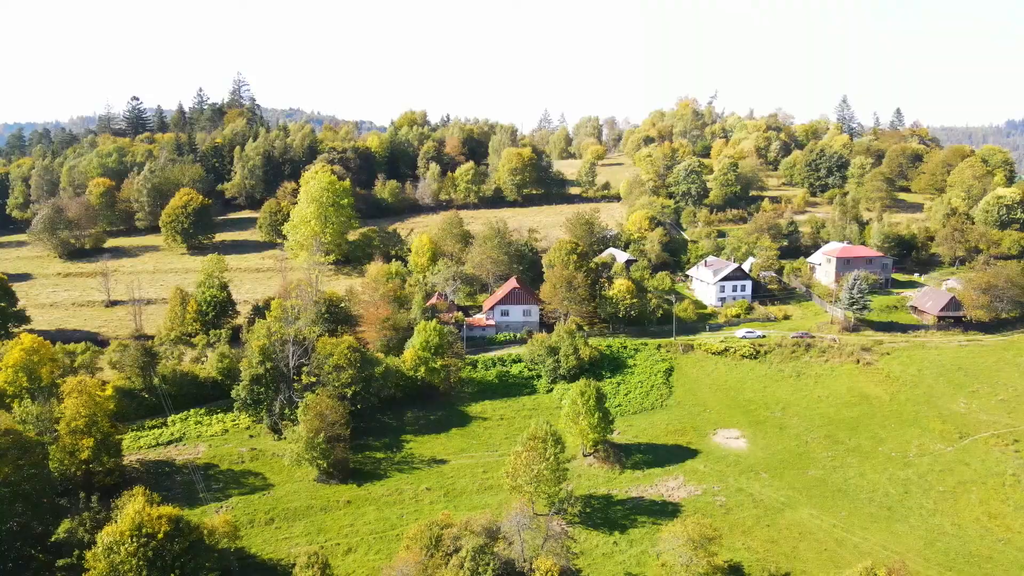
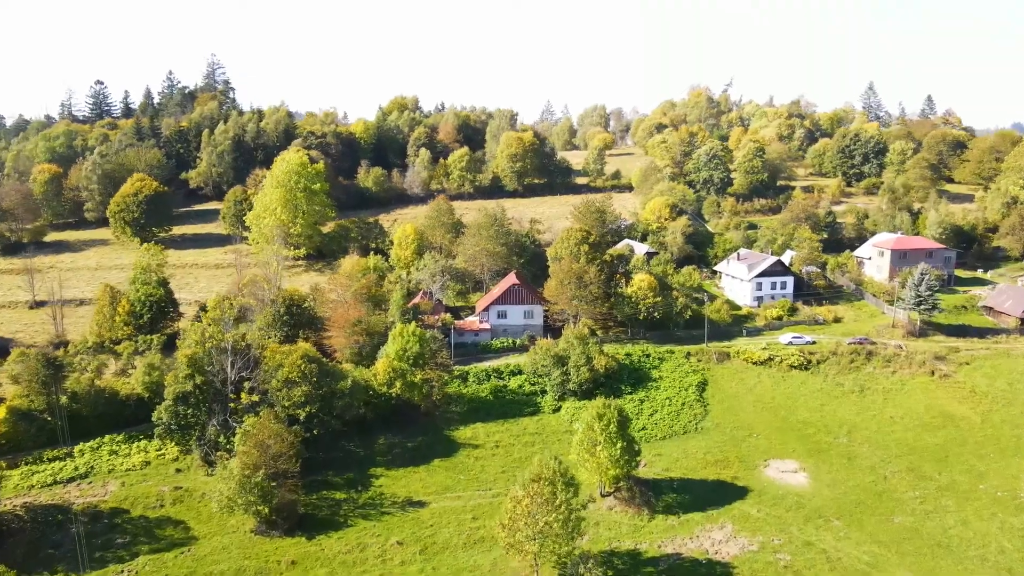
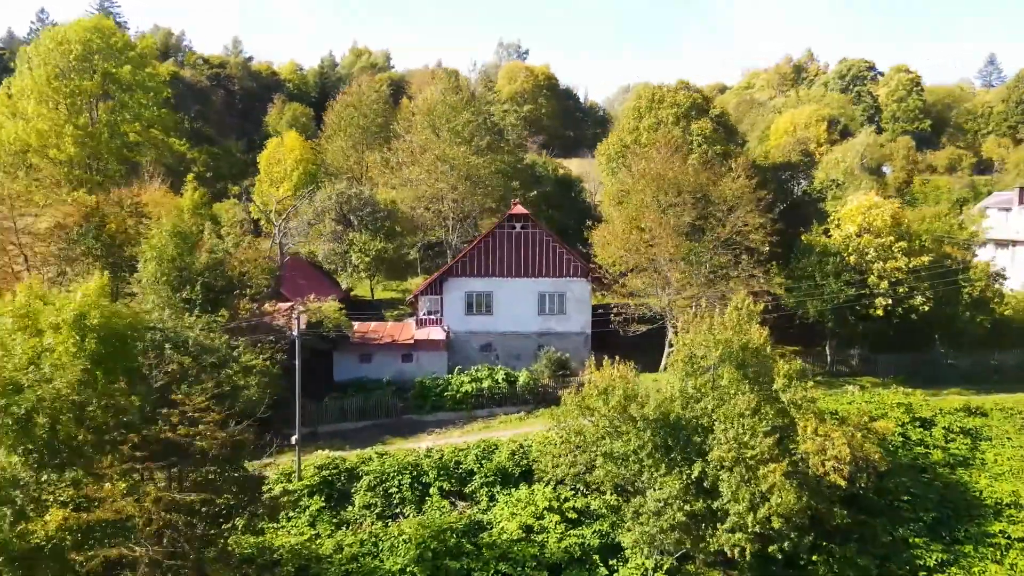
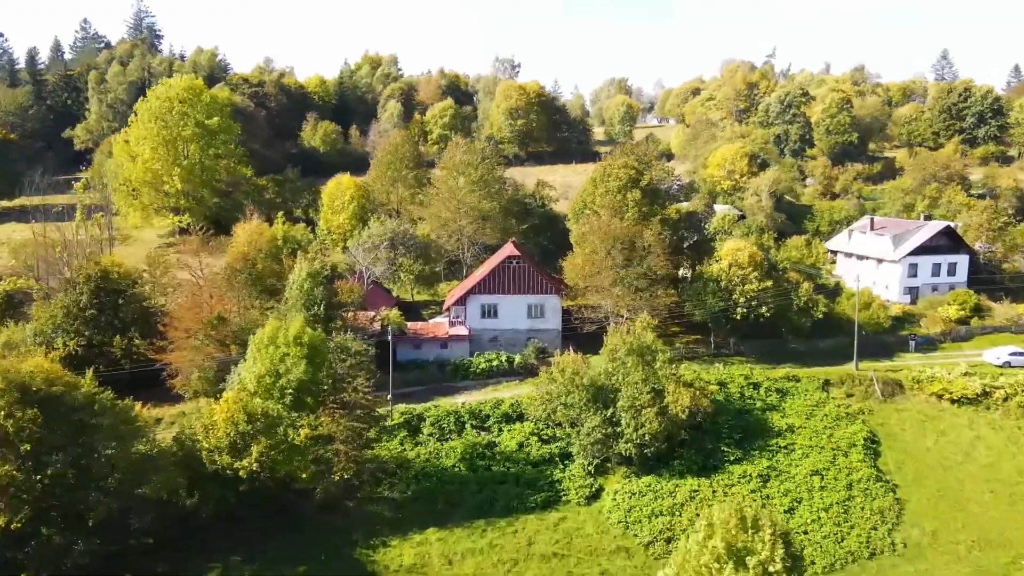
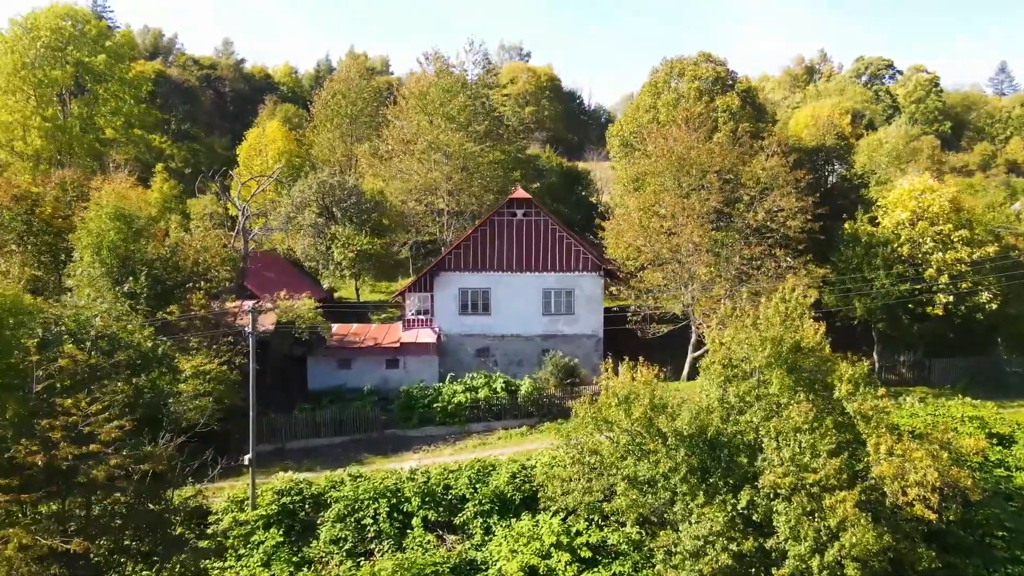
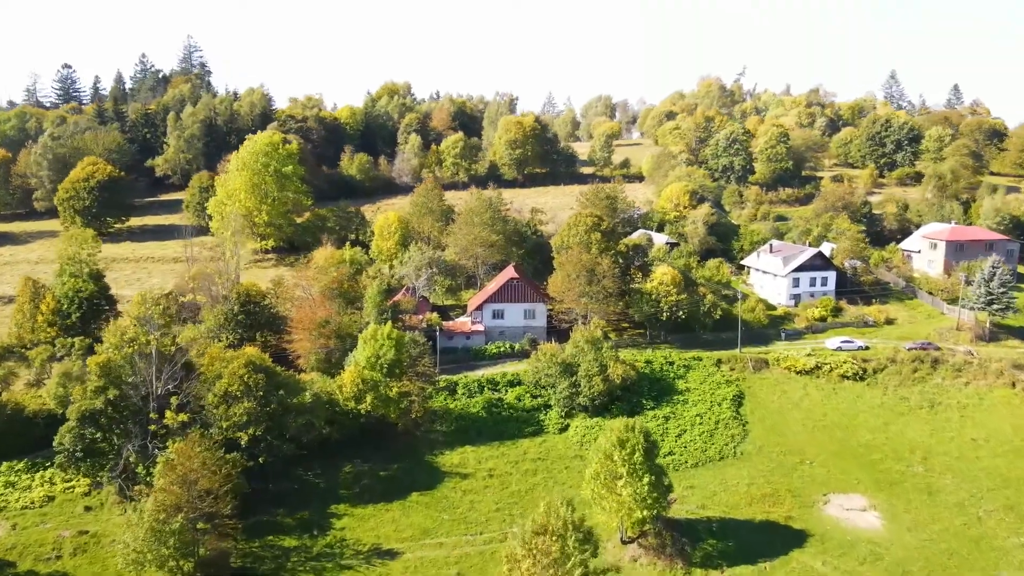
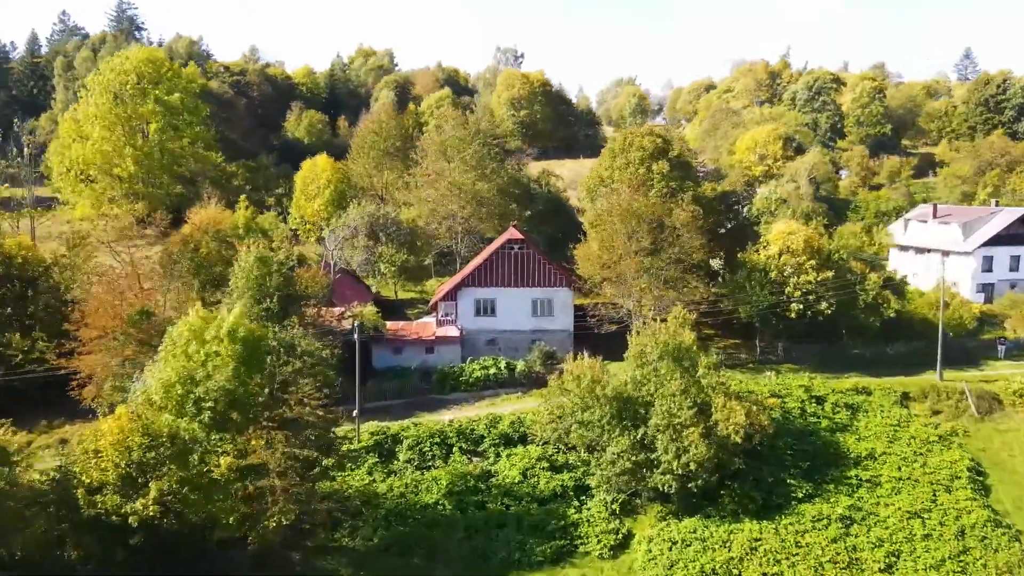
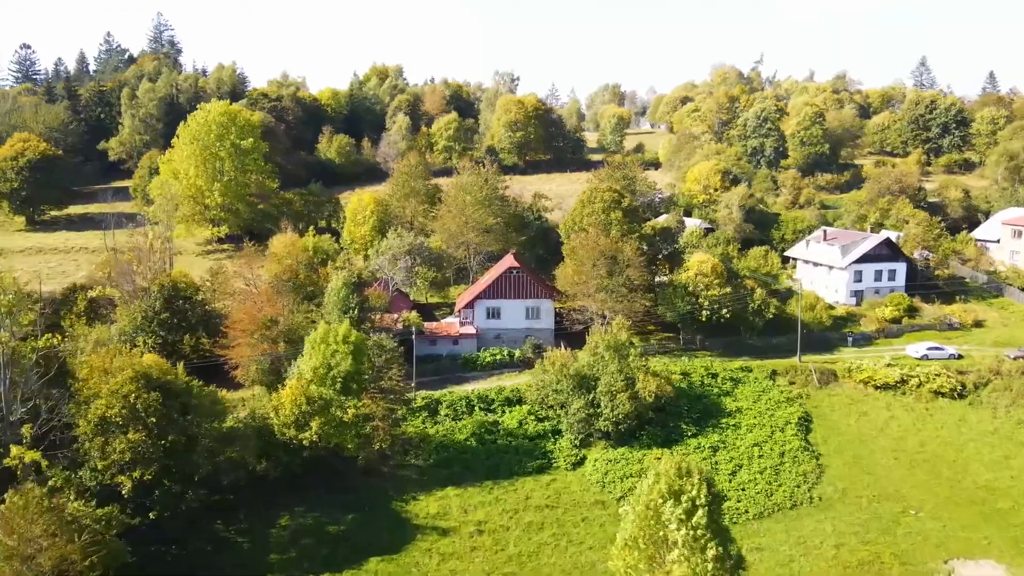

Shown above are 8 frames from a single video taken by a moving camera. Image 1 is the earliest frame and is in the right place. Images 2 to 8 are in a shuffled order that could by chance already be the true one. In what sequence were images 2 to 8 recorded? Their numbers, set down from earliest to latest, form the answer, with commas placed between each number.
2, 6, 8, 4, 7, 3, 5
